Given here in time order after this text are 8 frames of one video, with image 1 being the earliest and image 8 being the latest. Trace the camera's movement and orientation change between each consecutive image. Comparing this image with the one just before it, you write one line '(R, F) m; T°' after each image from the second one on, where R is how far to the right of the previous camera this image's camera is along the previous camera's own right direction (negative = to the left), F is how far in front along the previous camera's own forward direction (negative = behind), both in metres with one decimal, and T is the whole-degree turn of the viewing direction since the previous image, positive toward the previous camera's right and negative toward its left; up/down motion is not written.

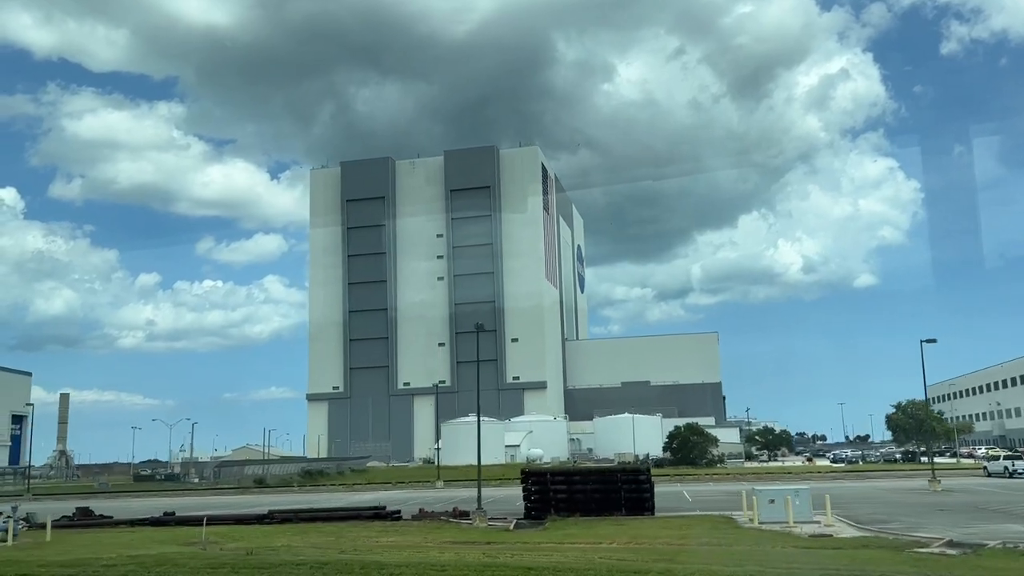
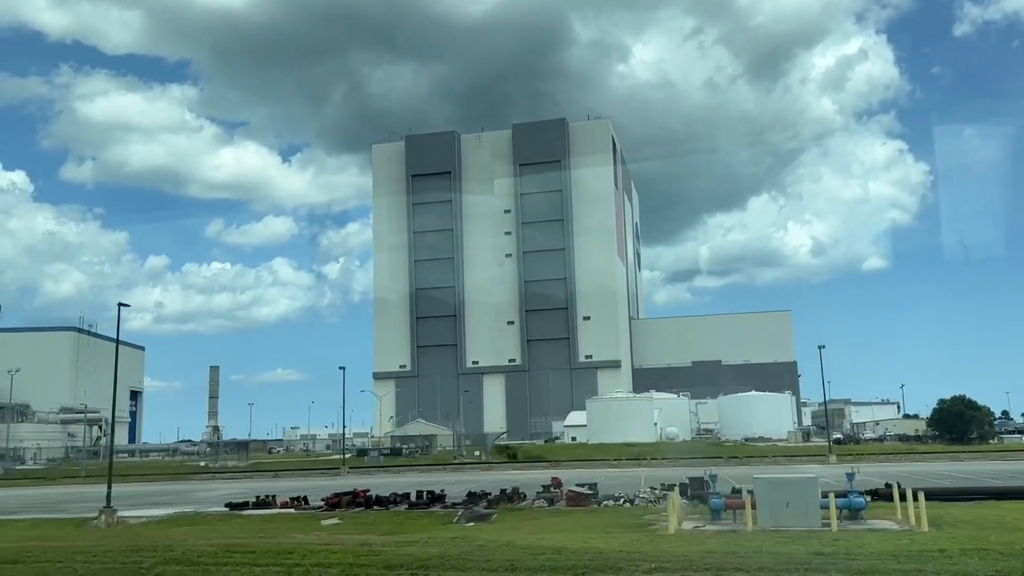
(-18.4, -0.5) m; -1°
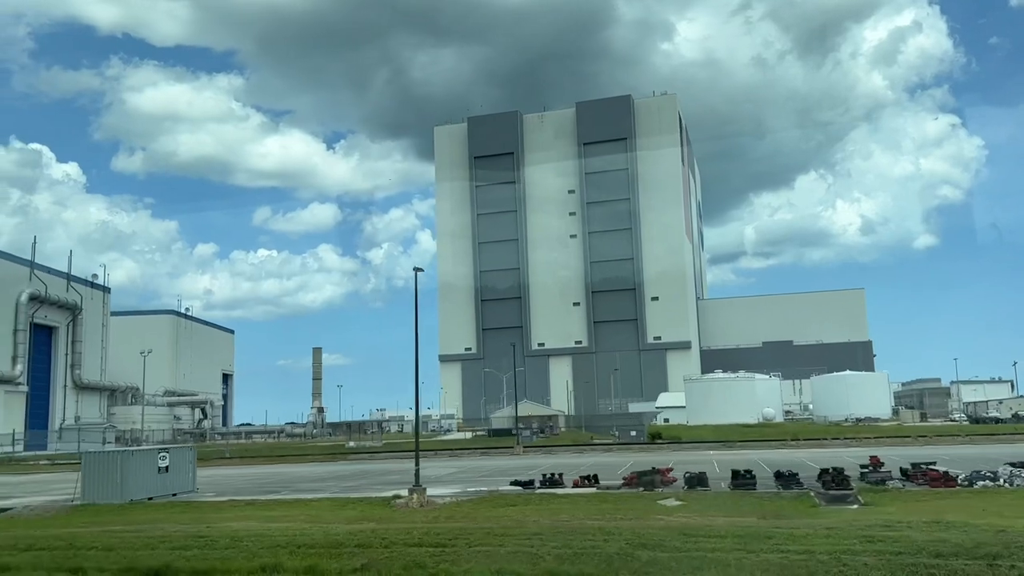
(-7.8, +2.0) m; -3°
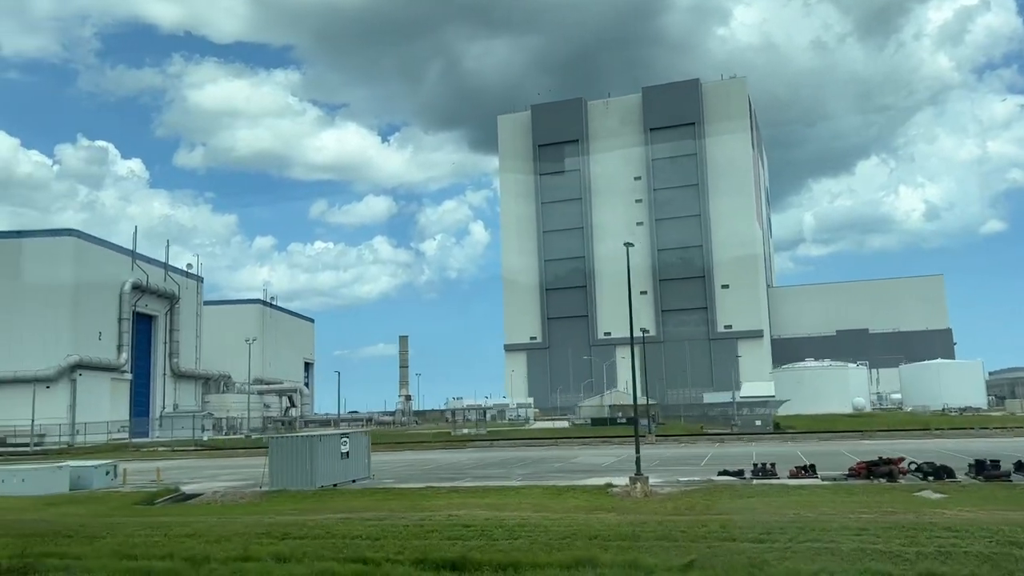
(-4.3, +1.3) m; -4°
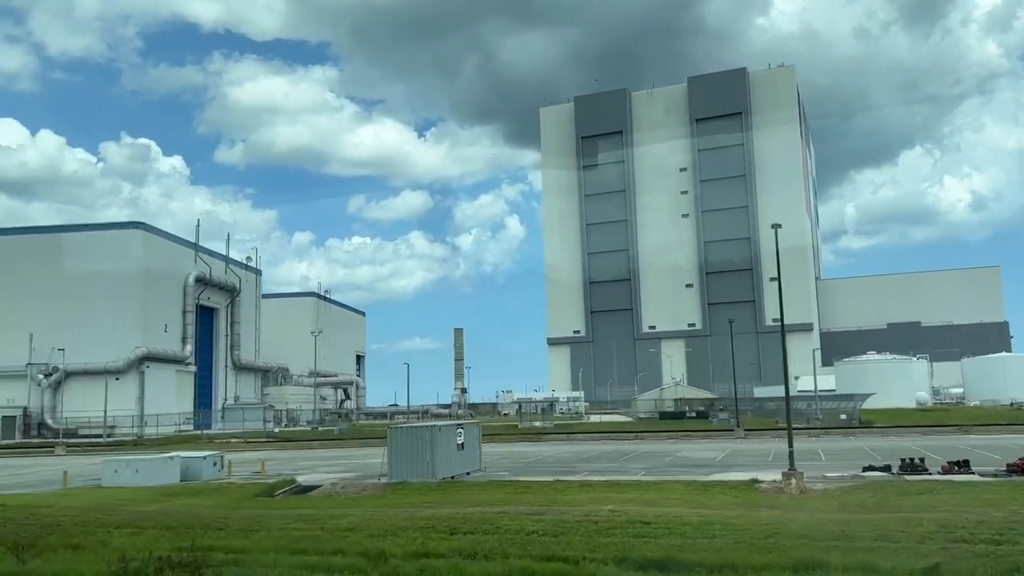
(-2.6, +0.9) m; -2°
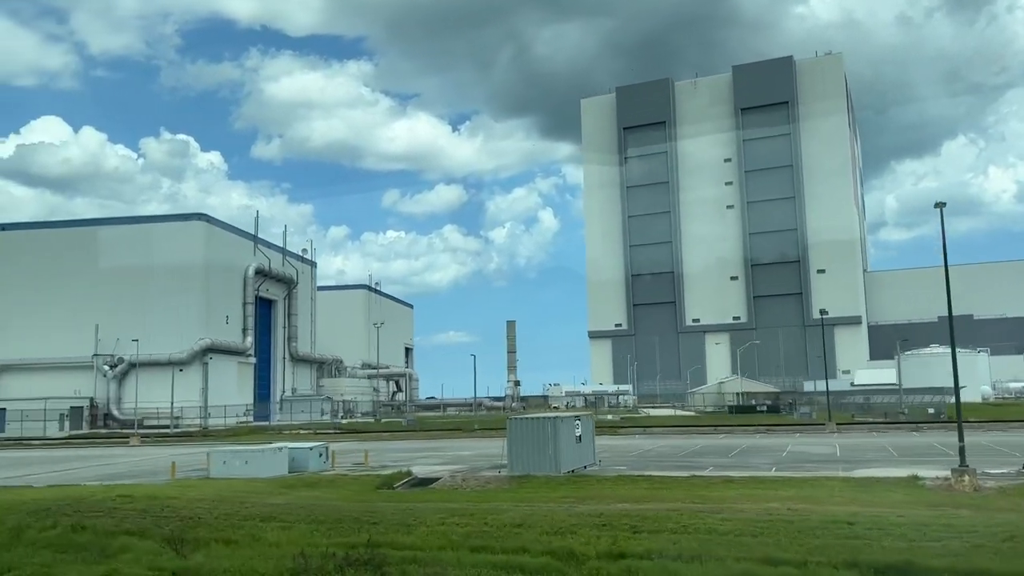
(-2.5, +1.0) m; -2°
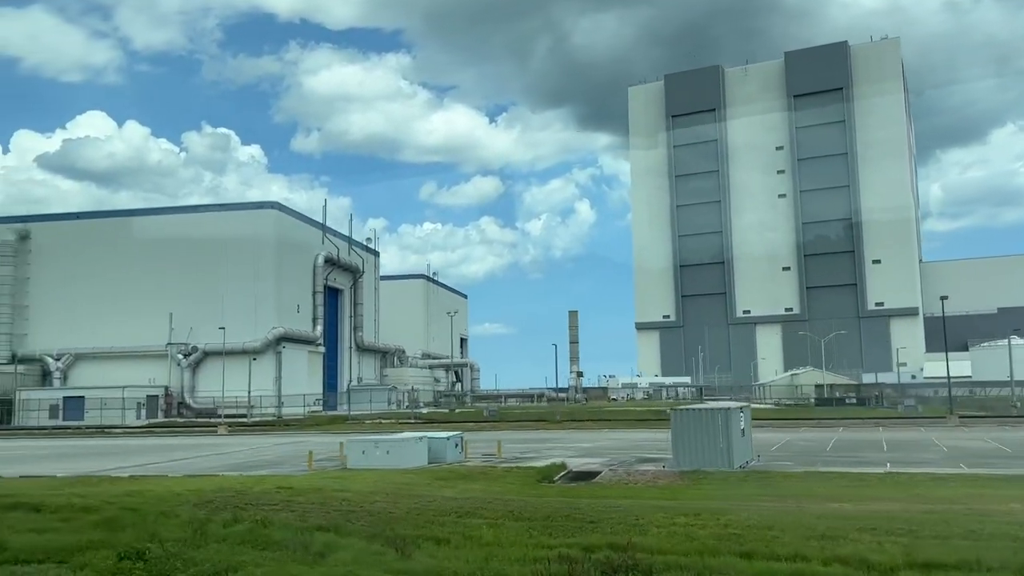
(-3.4, +1.4) m; -3°
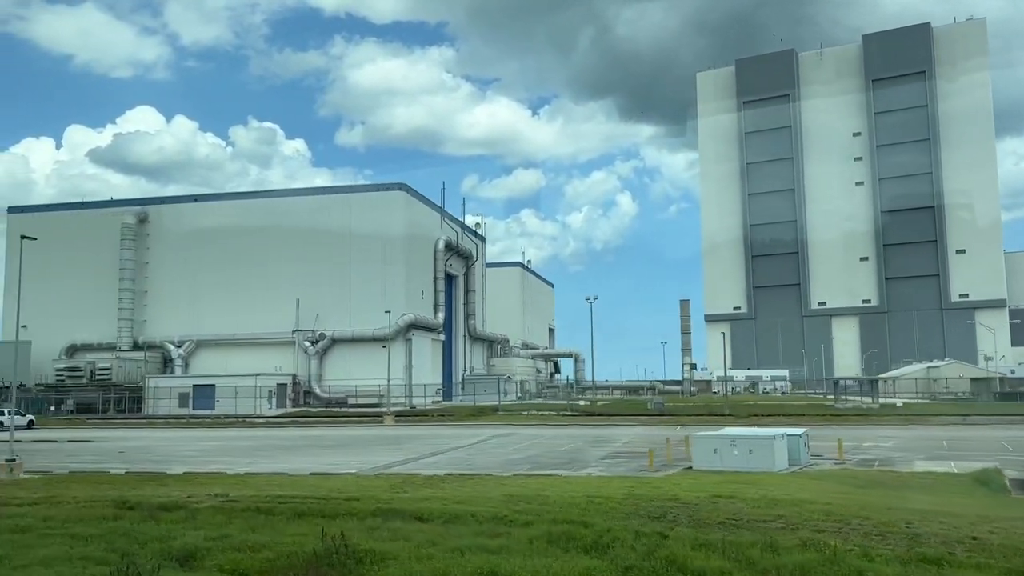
(-8.4, +3.8) m; -3°
